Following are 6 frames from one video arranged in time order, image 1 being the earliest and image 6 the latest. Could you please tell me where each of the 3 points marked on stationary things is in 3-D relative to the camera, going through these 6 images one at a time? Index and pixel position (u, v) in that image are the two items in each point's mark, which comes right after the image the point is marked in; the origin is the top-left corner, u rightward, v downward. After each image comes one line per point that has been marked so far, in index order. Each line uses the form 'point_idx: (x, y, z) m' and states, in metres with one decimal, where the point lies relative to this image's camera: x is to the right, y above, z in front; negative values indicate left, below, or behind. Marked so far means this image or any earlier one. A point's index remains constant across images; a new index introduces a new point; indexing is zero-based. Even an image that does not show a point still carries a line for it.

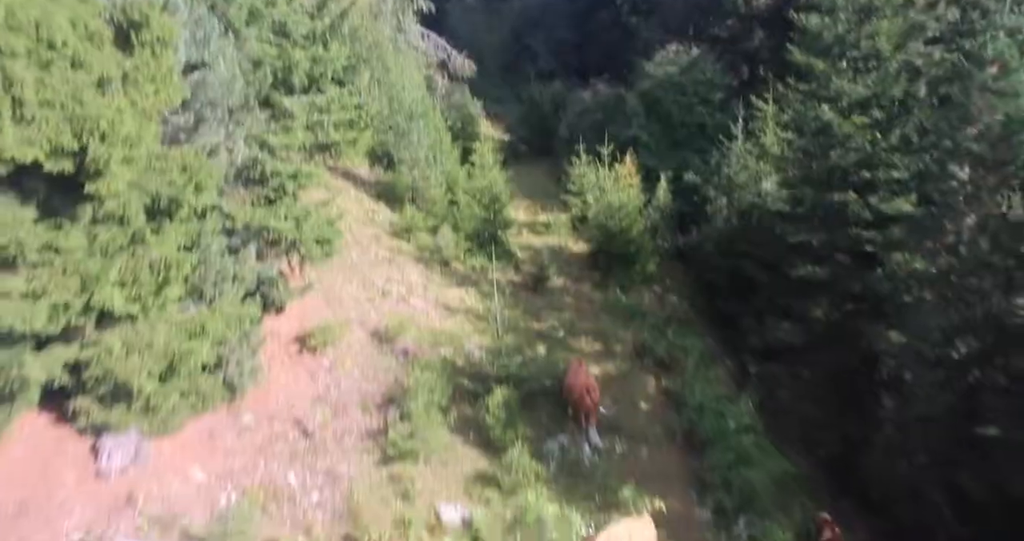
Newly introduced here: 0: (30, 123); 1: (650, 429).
0: (-5.3, +1.6, +6.0) m
1: (+2.7, -3.1, +10.8) m
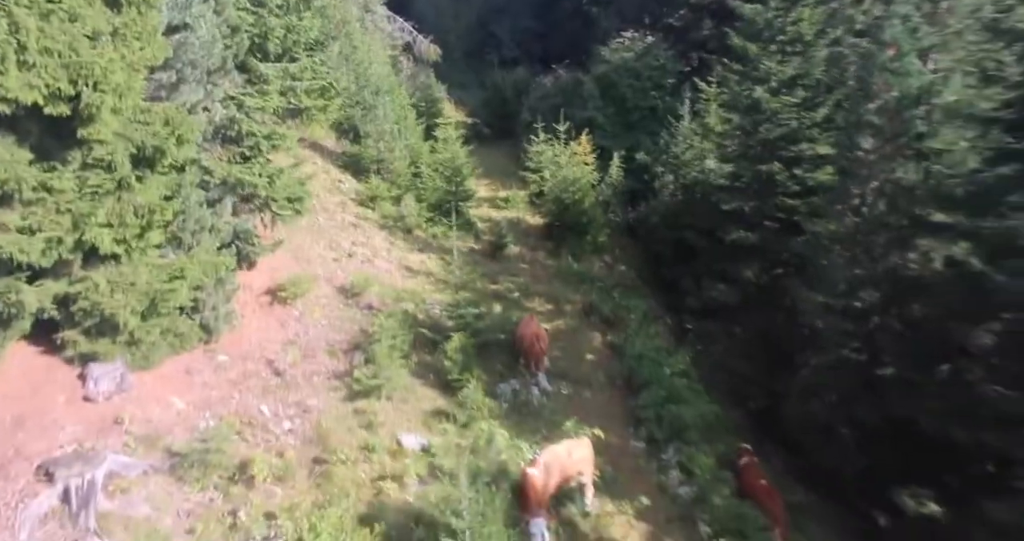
0: (-5.9, +2.4, +6.7) m
1: (+1.8, -2.3, +12.0) m
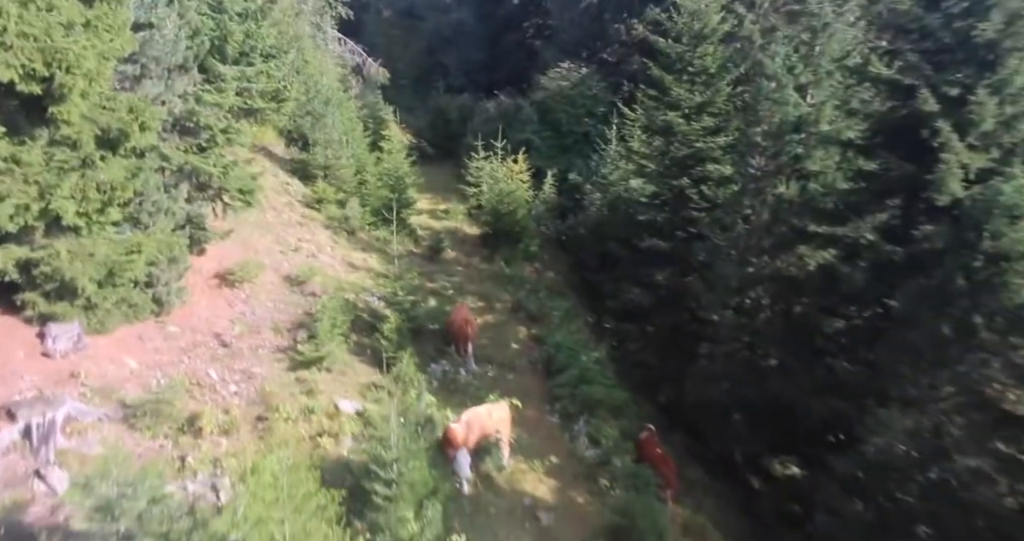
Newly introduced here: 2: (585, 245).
0: (-6.8, +3.0, +7.6) m
1: (+0.2, -2.2, +13.5) m
2: (+2.5, +0.9, +18.6) m
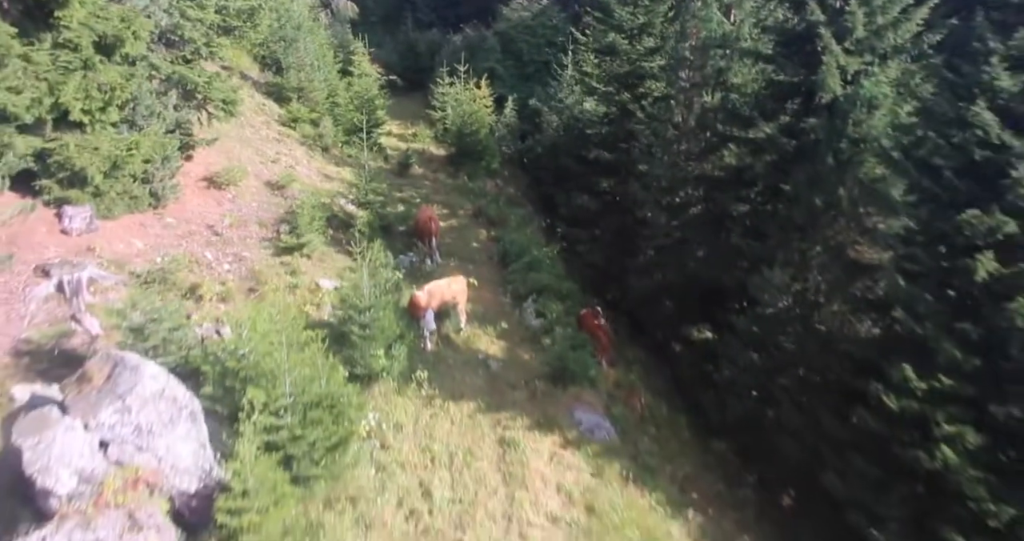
0: (-7.8, +5.0, +8.8) m
1: (-0.9, +0.4, +15.3) m
2: (+1.2, +3.9, +20.2) m
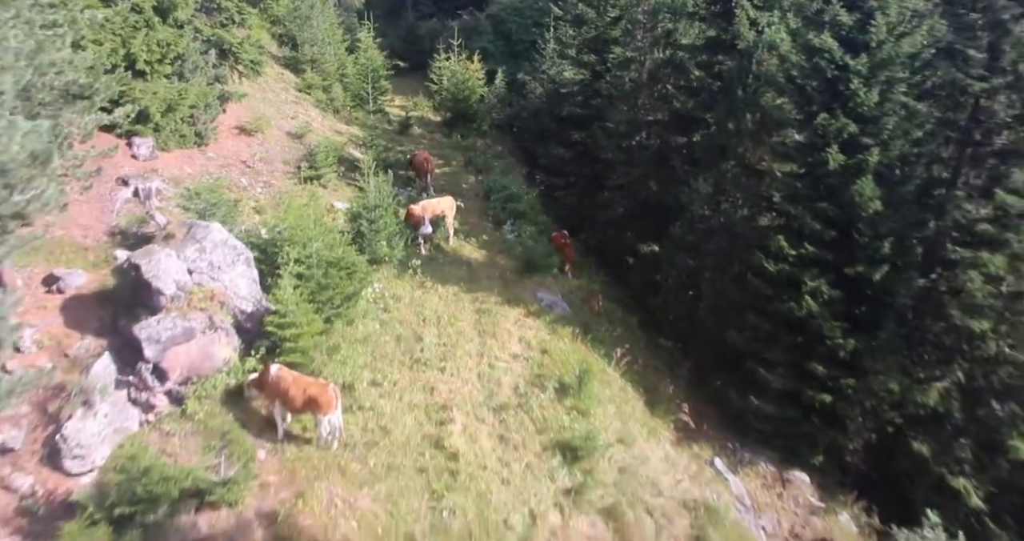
0: (-8.4, +7.0, +11.6) m
1: (-1.5, +2.5, +18.0) m
2: (+0.6, +6.0, +22.9) m
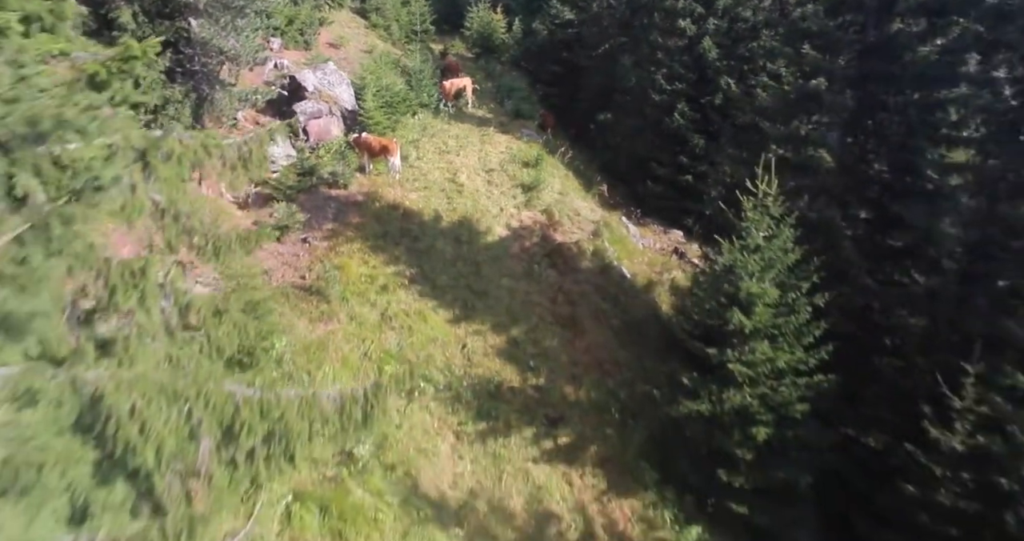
0: (-8.7, +12.8, +19.5) m
1: (-1.4, +8.3, +25.5) m
2: (+1.1, +11.8, +30.2) m
